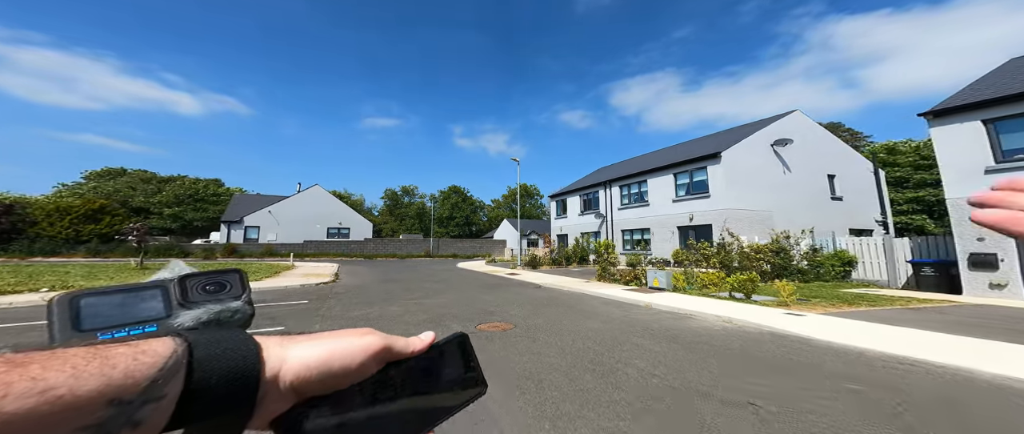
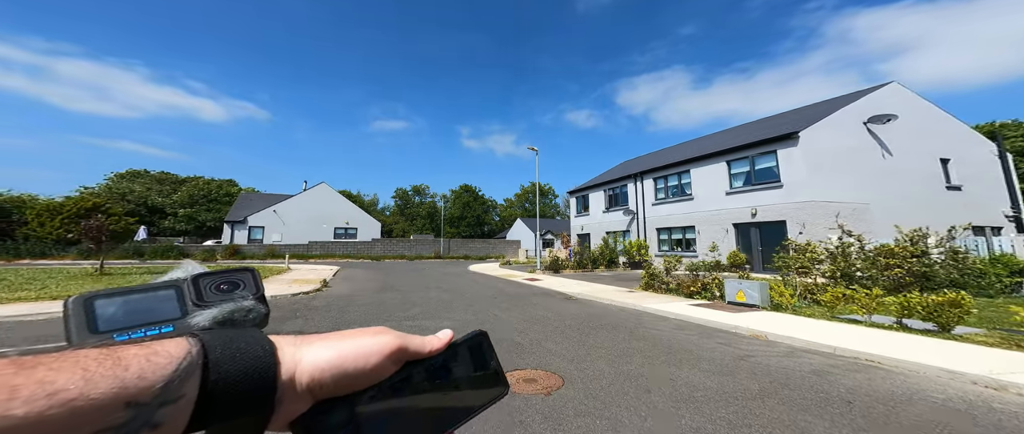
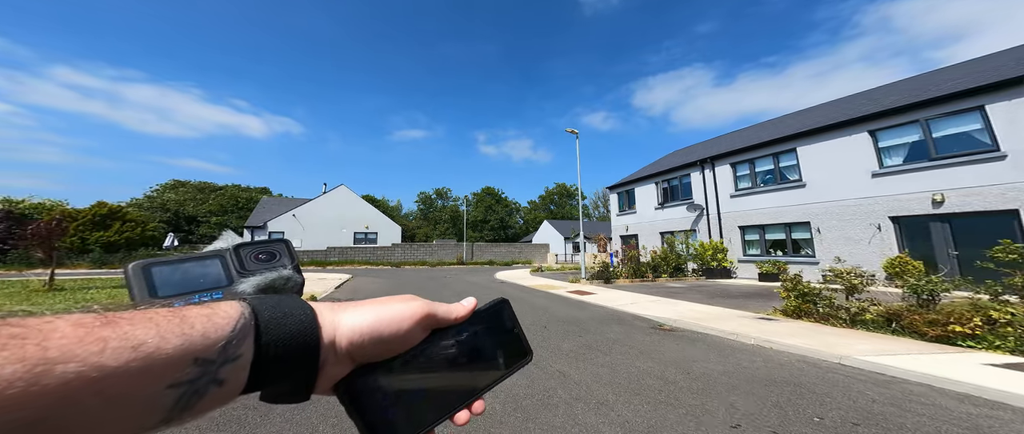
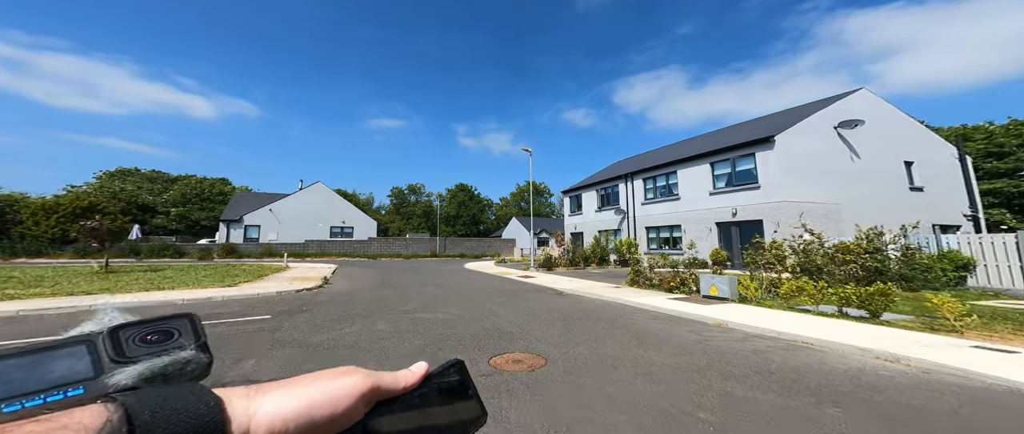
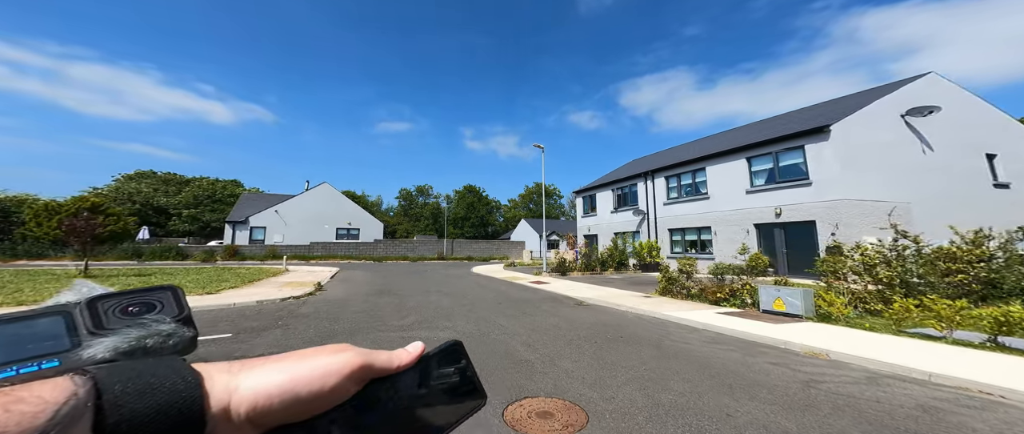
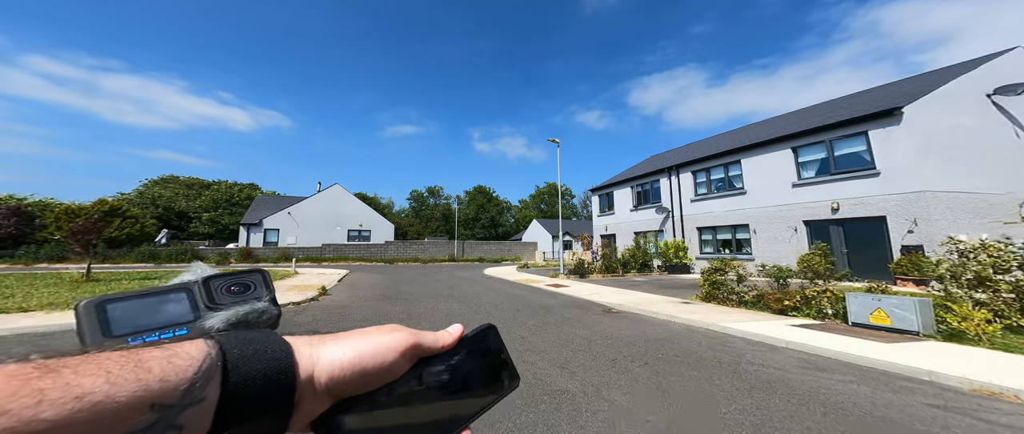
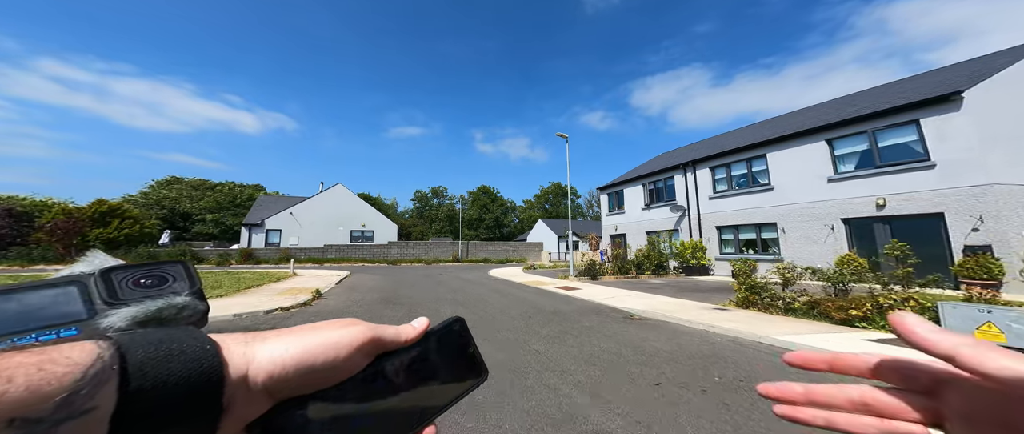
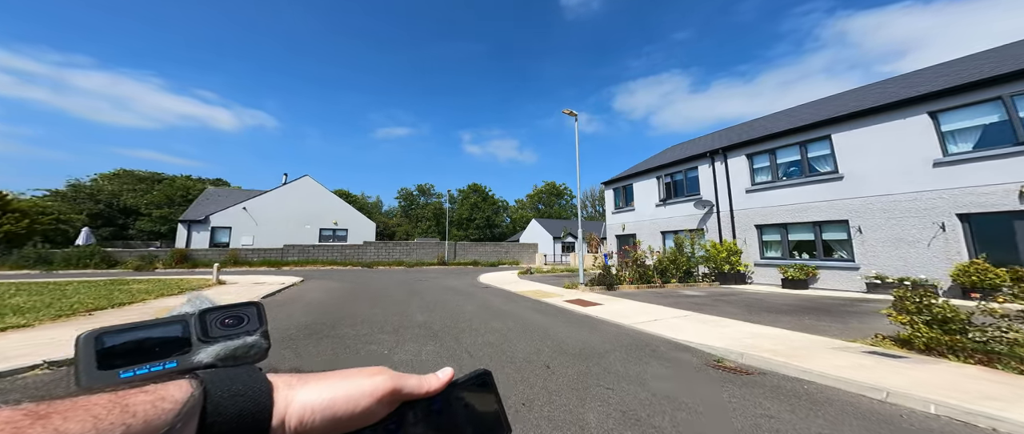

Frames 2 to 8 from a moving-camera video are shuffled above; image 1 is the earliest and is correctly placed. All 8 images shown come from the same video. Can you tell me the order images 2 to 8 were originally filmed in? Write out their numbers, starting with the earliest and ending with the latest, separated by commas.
4, 2, 5, 6, 7, 3, 8
